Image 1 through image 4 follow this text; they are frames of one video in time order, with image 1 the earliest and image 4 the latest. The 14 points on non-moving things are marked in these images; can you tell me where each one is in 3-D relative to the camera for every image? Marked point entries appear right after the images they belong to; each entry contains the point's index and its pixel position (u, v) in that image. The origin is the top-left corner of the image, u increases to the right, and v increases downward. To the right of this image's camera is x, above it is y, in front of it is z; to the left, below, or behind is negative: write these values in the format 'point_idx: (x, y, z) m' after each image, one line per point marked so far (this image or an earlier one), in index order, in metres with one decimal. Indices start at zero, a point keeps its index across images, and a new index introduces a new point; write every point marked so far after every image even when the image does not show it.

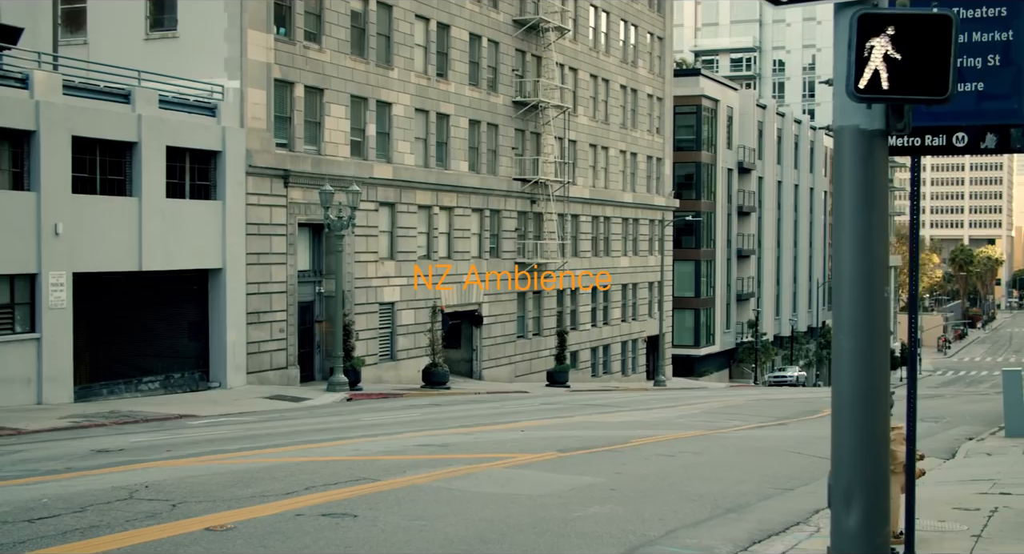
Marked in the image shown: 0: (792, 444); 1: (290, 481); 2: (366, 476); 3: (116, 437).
0: (+4.4, -2.6, +17.1) m
1: (-2.2, -2.0, +10.8) m
2: (-1.5, -2.1, +11.3) m
3: (-6.5, -2.7, +18.1) m
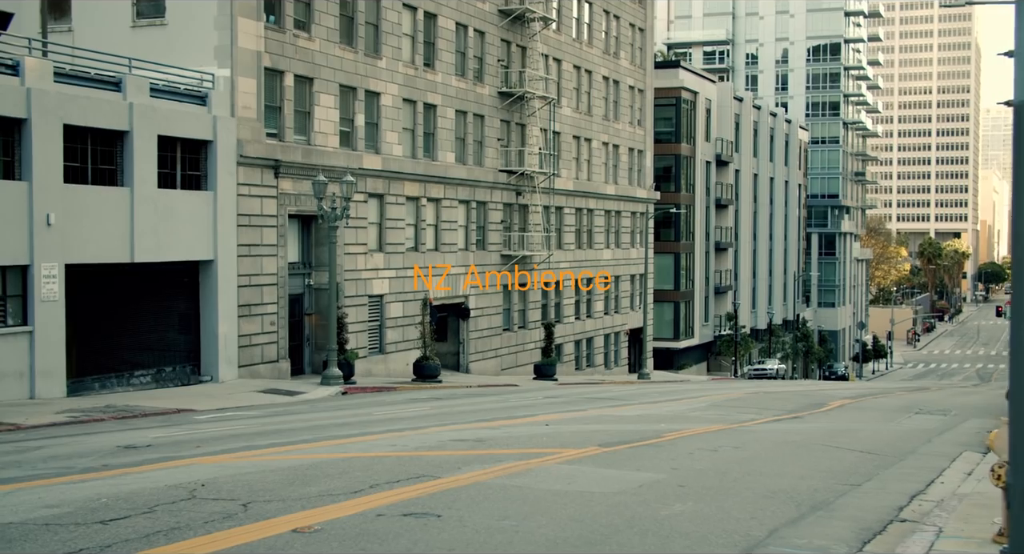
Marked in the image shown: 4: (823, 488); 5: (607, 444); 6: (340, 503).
0: (+4.8, -2.5, +16.9) m
1: (-1.5, -1.9, +10.4) m
2: (-0.9, -2.0, +10.9) m
3: (-6.1, -2.5, +17.6) m
4: (+3.0, -2.0, +10.5) m
5: (+1.3, -2.2, +14.3) m
6: (-1.4, -1.8, +8.9) m
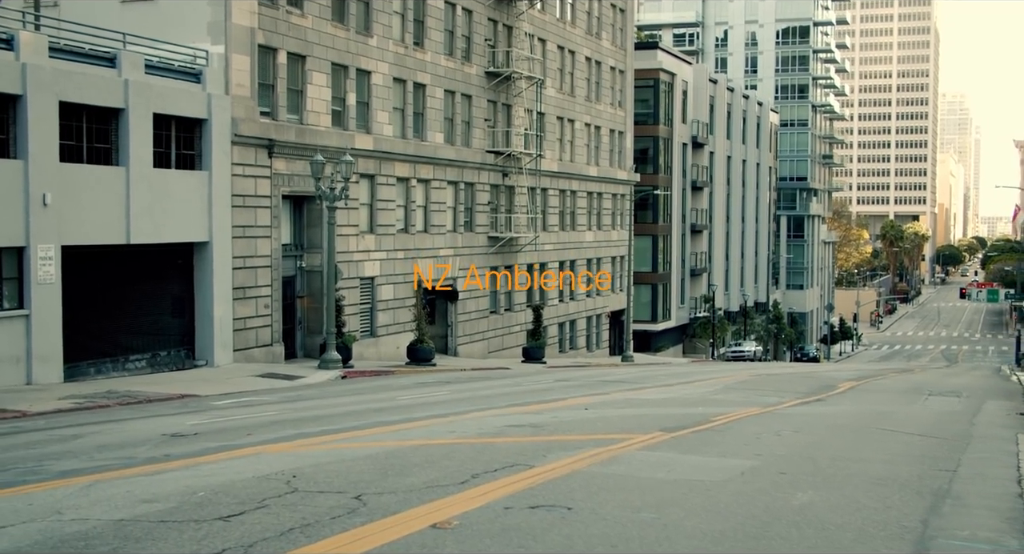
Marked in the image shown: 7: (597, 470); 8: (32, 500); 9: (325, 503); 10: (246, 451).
0: (+5.5, -2.2, +16.8) m
1: (-0.6, -1.8, +10.0) m
2: (0.0, -1.8, +10.6) m
3: (-5.5, -2.2, +17.1) m
4: (+3.9, -1.9, +10.3) m
5: (+2.0, -2.0, +14.1) m
6: (-0.4, -1.7, +8.5) m
7: (+0.8, -1.8, +10.0) m
8: (-3.8, -1.8, +8.6) m
9: (-1.4, -1.7, +8.1) m
10: (-2.9, -1.9, +11.9) m
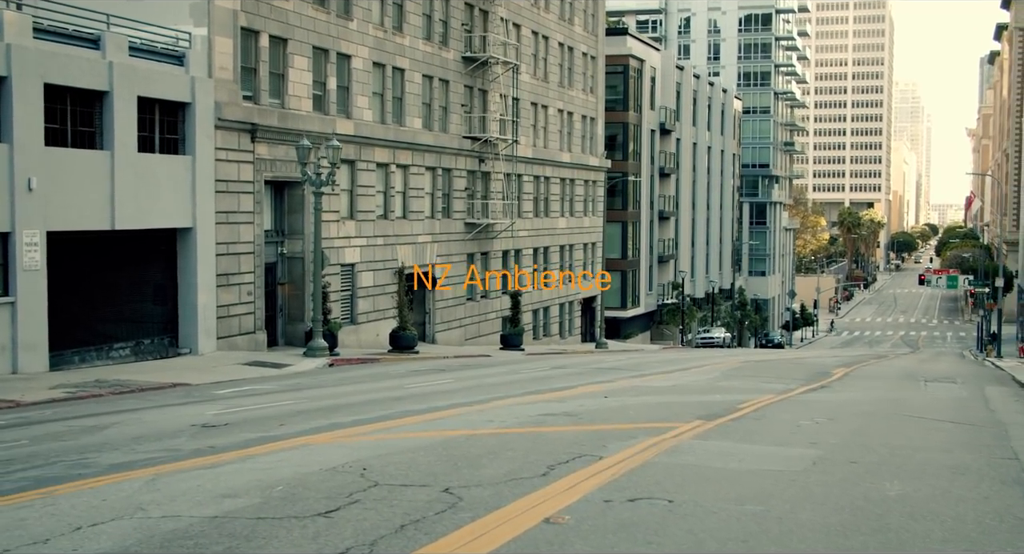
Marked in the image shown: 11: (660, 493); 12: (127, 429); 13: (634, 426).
0: (+5.8, -2.0, +16.8) m
1: (0.0, -1.6, +9.8) m
2: (+0.6, -1.7, +10.4) m
3: (-5.2, -2.0, +16.6) m
4: (+4.5, -1.7, +10.2) m
5: (+2.5, -1.8, +14.0) m
6: (+0.2, -1.6, +8.3) m
7: (+1.4, -1.7, +9.8) m
8: (-3.1, -1.7, +8.2) m
9: (-0.7, -1.6, +7.9) m
10: (-2.4, -1.8, +11.6) m
11: (+1.1, -1.6, +8.1) m
12: (-4.7, -1.9, +13.3) m
13: (+1.4, -1.7, +12.8) m
